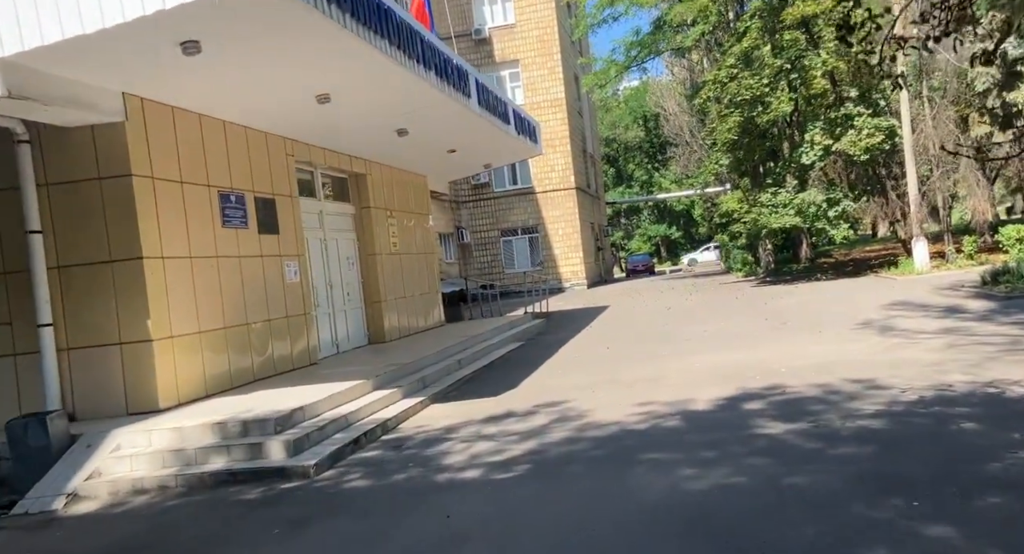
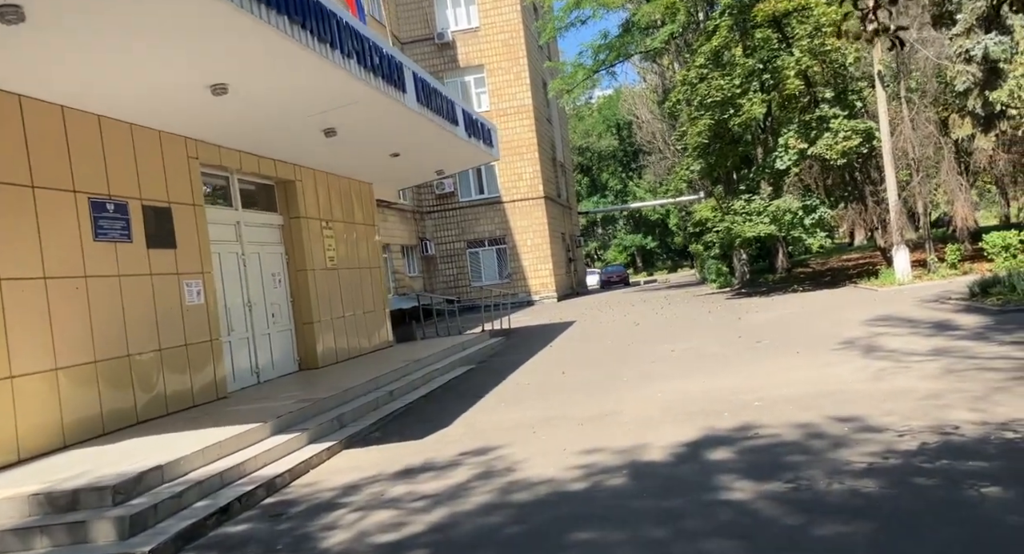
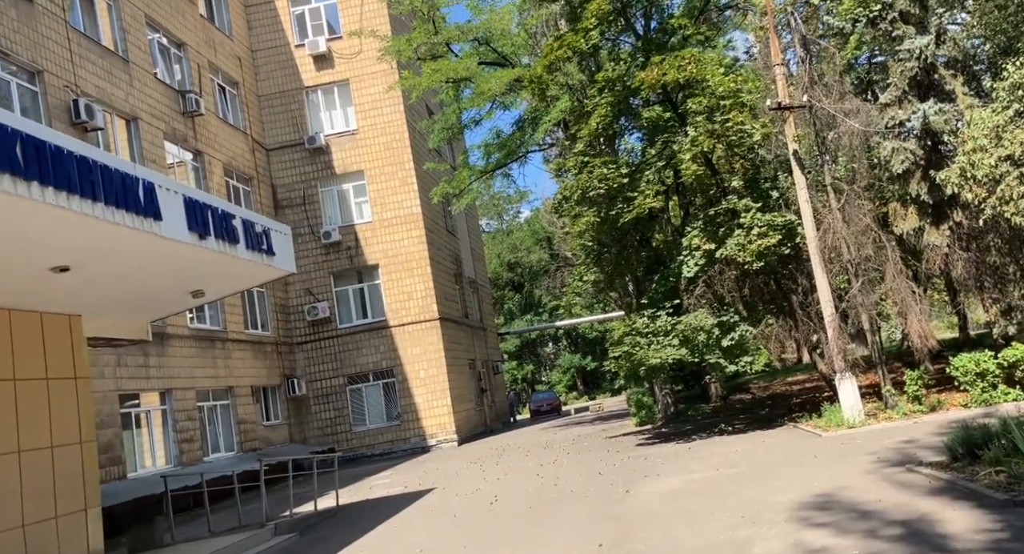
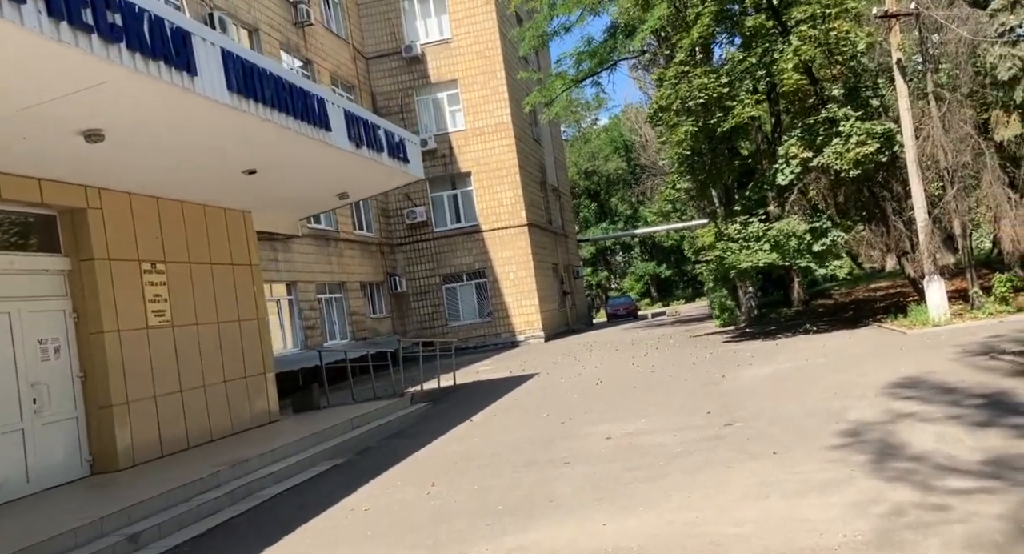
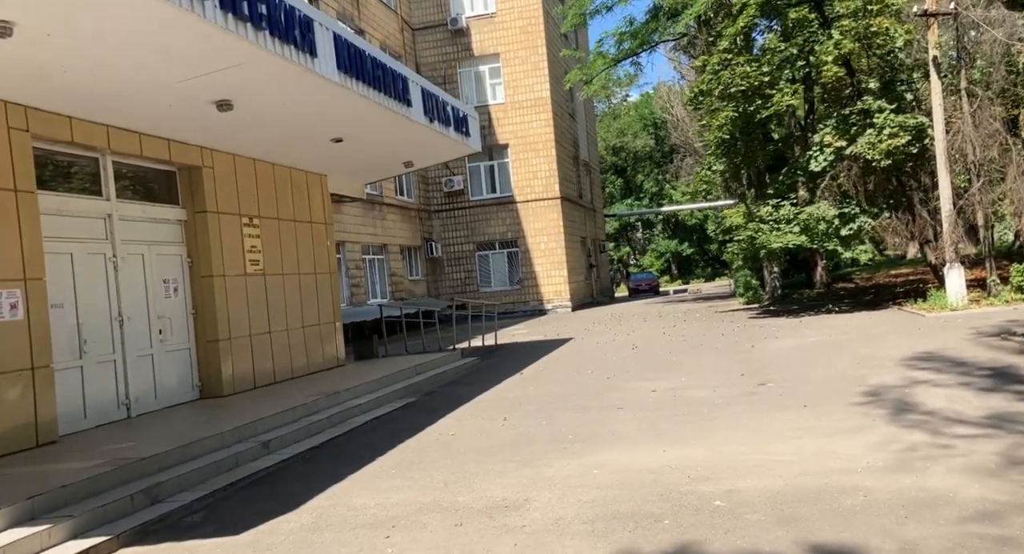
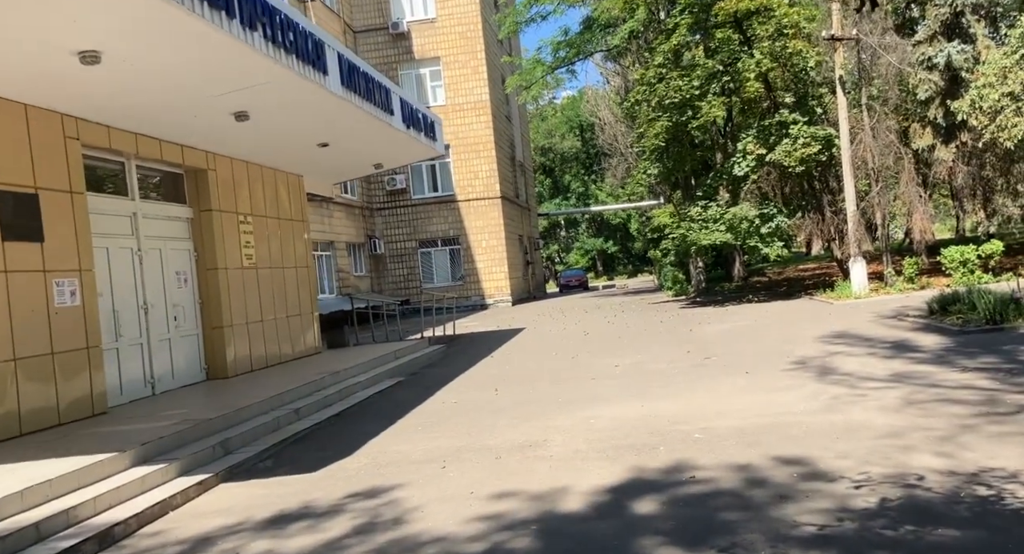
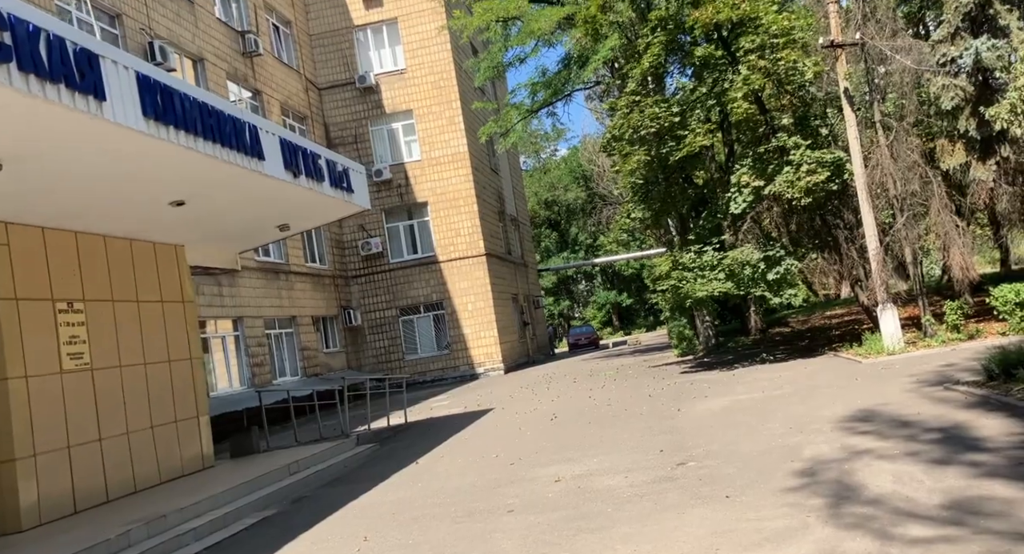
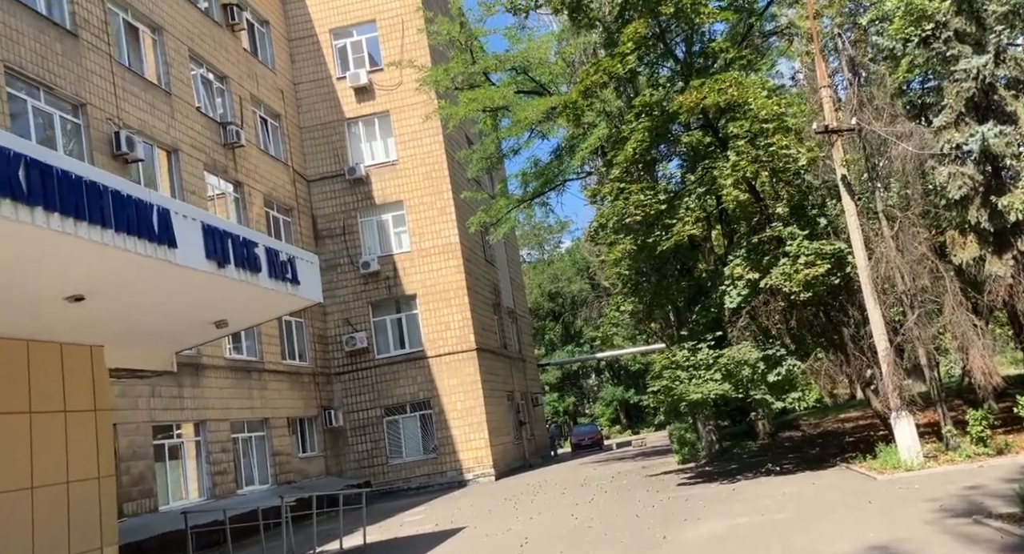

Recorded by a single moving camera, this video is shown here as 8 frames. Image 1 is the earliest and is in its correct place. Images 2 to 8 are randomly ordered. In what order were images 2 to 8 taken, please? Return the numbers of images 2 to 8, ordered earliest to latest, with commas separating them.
2, 6, 5, 4, 7, 3, 8
